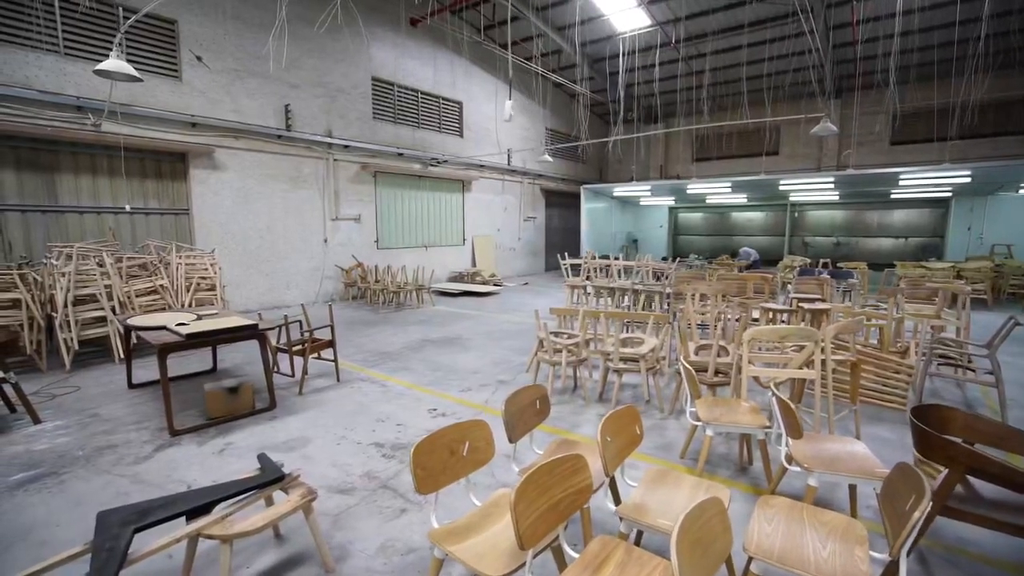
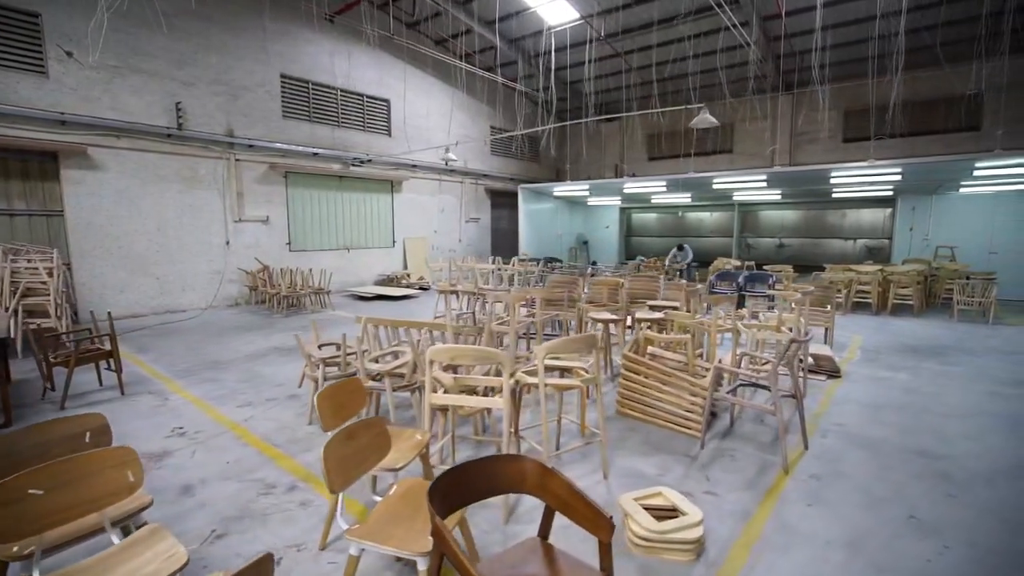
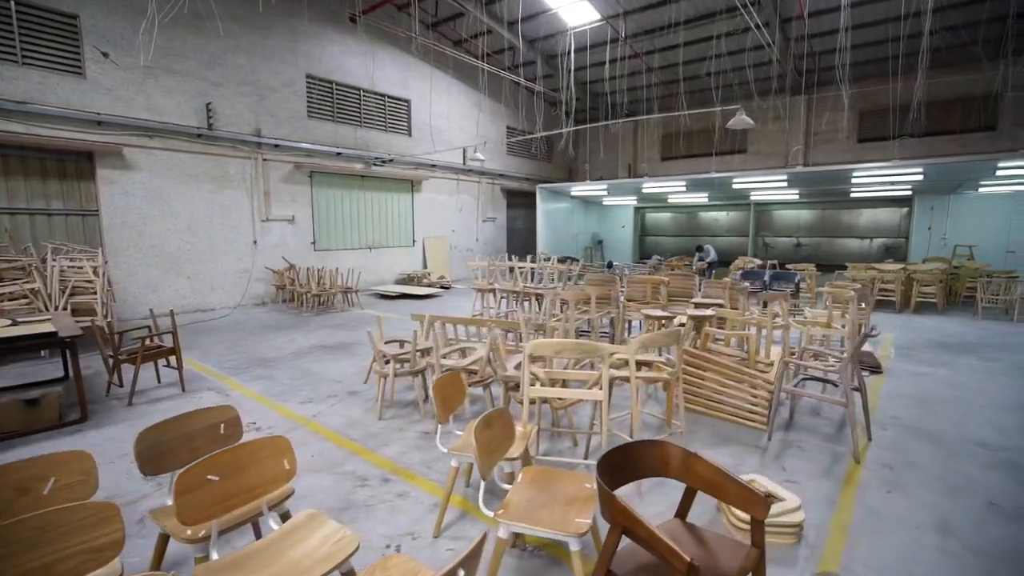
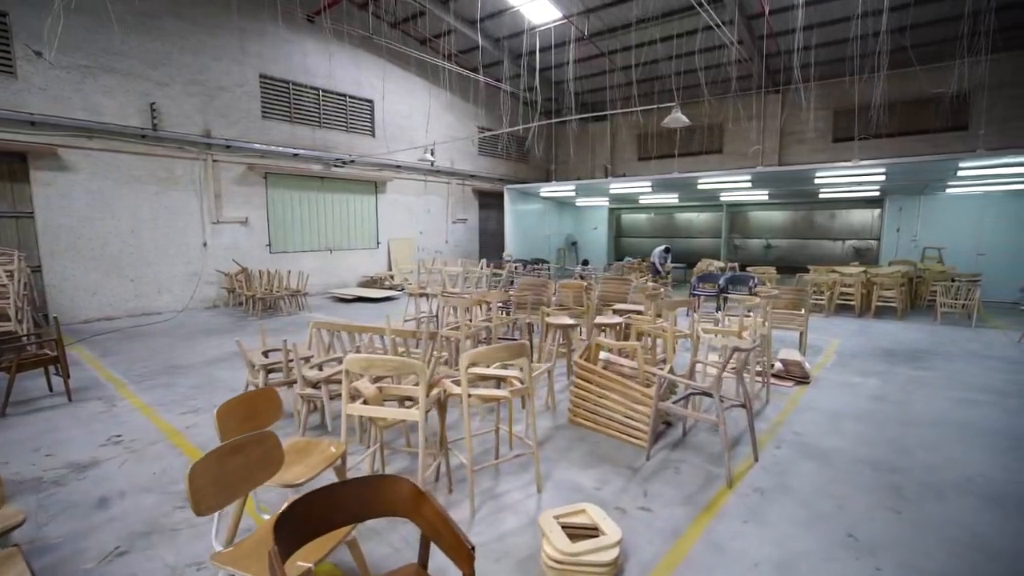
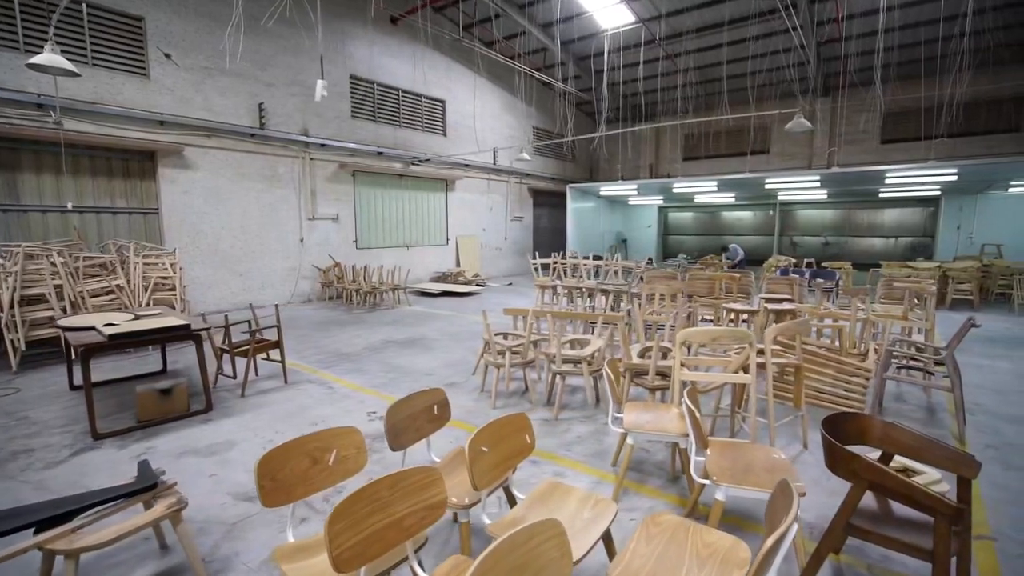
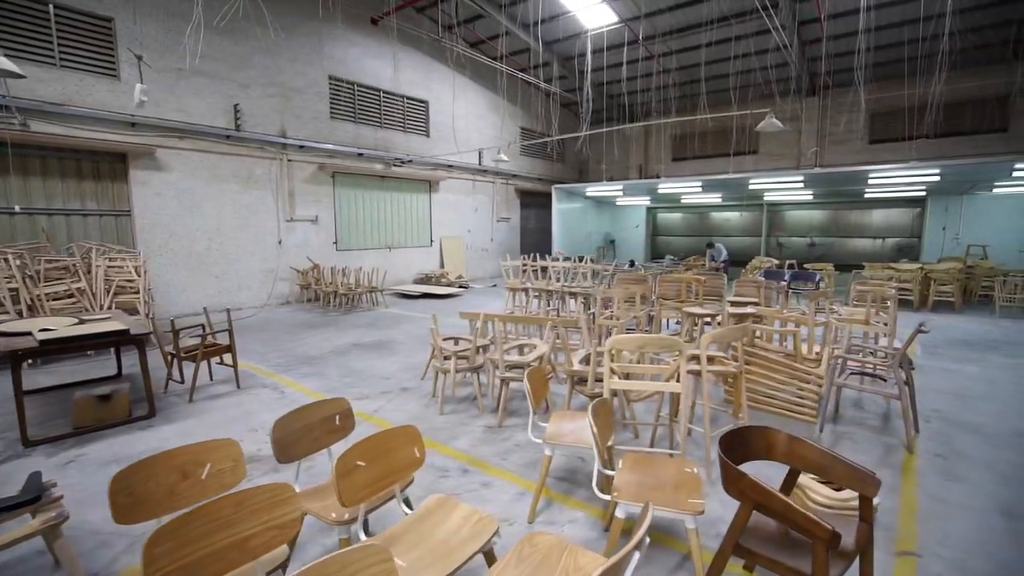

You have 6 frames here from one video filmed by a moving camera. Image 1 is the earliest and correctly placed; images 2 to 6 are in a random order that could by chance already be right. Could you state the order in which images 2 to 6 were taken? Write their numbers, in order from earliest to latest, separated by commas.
5, 6, 3, 2, 4
